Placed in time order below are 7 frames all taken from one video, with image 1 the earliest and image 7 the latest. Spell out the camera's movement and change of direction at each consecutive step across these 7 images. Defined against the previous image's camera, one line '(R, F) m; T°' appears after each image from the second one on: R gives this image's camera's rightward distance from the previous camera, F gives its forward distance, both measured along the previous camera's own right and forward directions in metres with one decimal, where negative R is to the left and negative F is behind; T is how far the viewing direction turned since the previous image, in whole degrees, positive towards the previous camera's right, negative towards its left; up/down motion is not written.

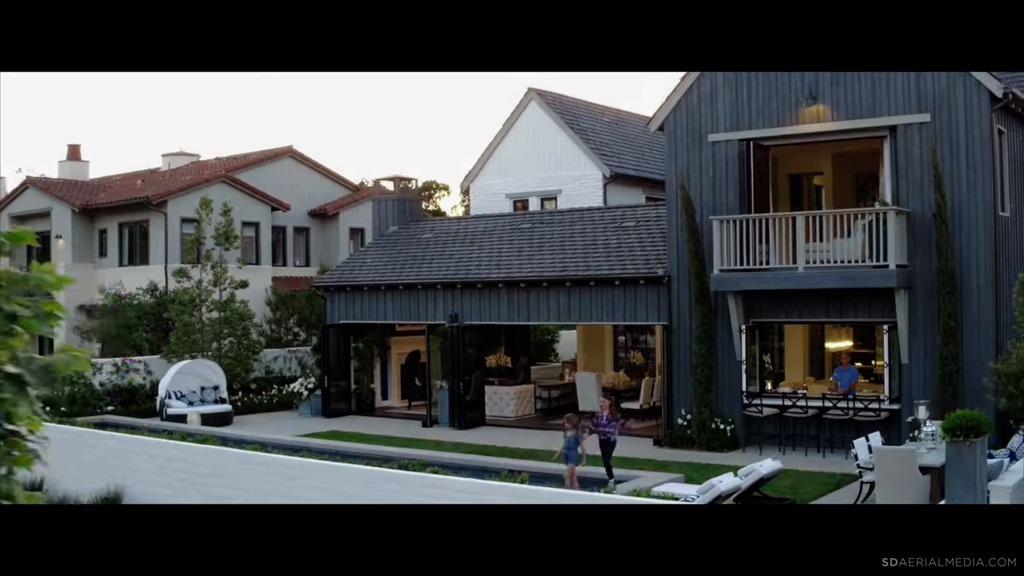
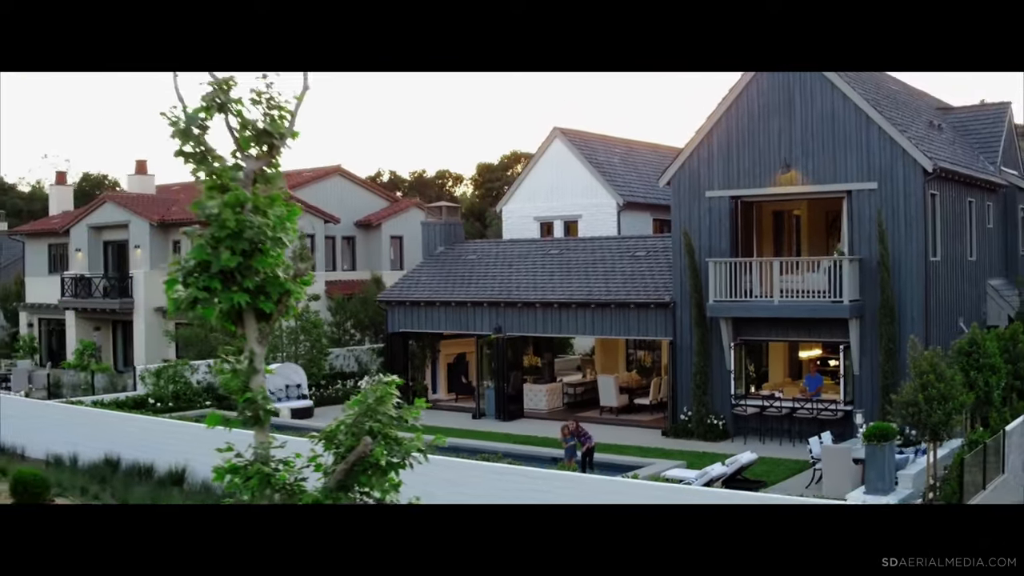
(-0.5, -2.9) m; 0°
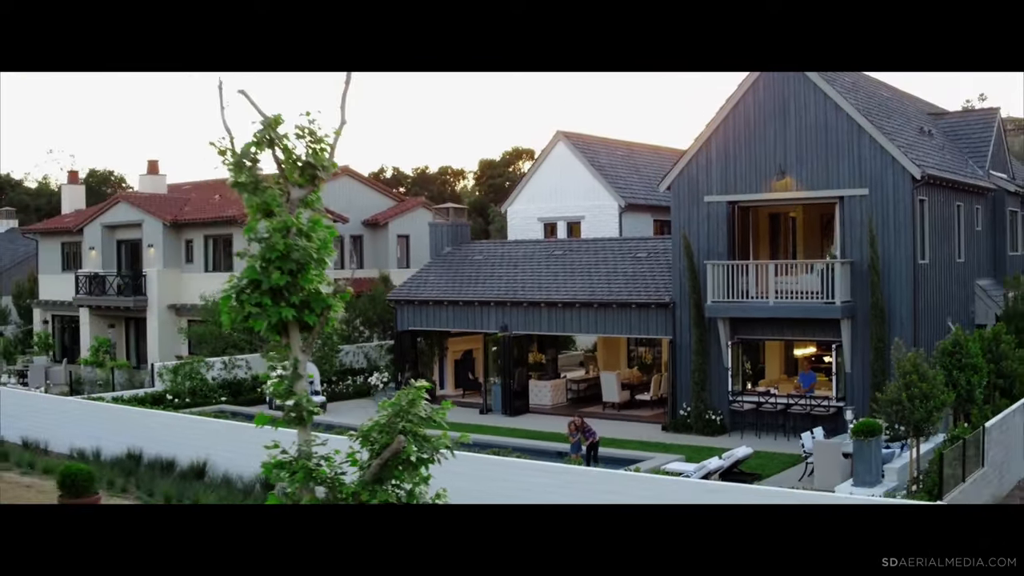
(-0.1, -0.6) m; 0°
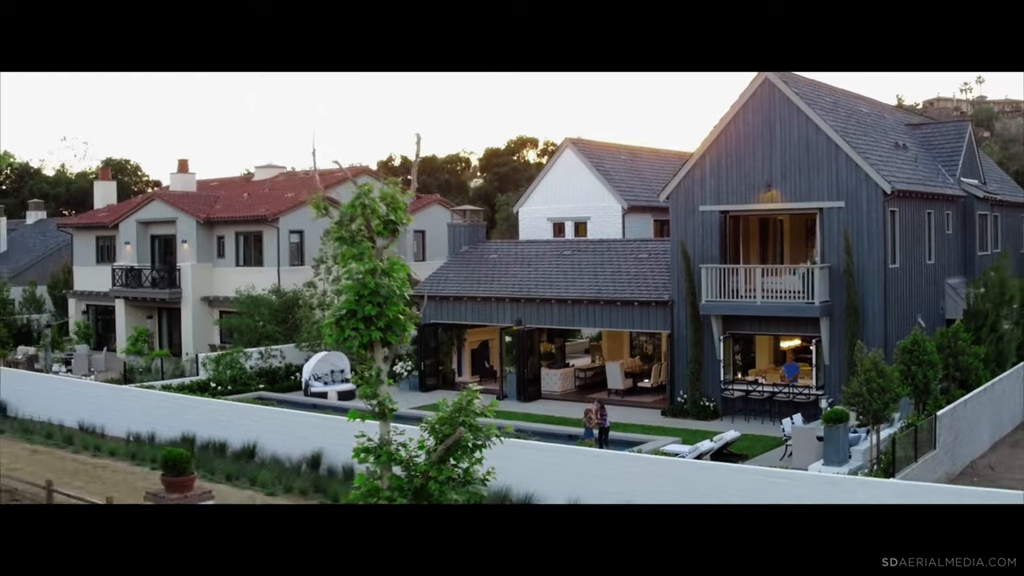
(-0.2, -1.7) m; 0°
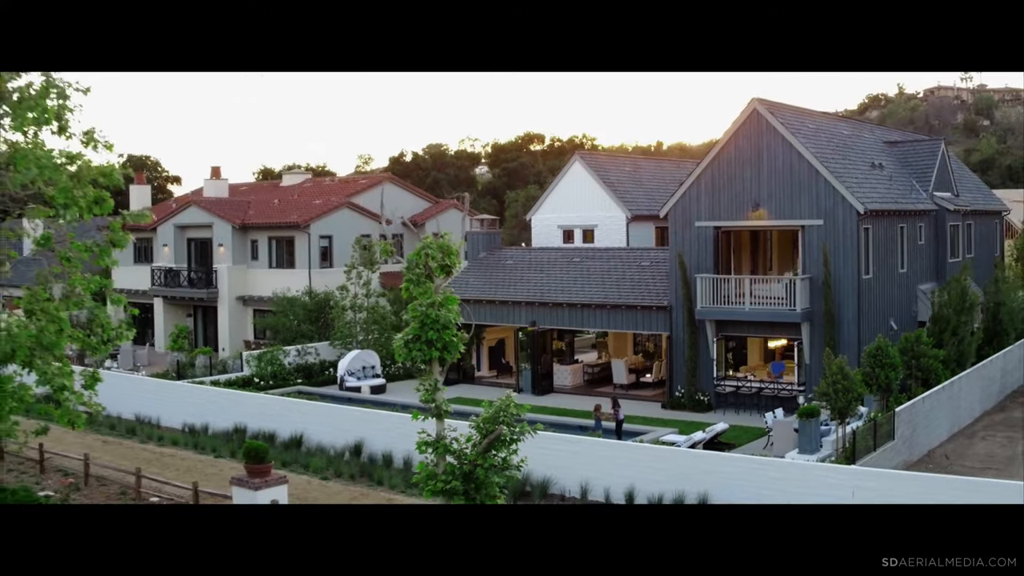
(-0.2, -2.0) m; 0°
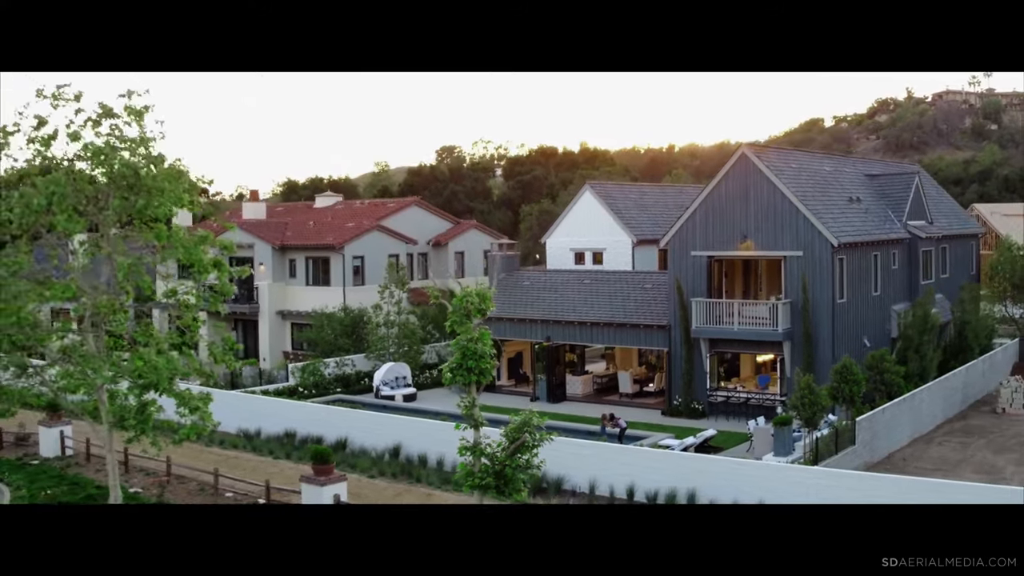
(-0.1, -2.5) m; -1°
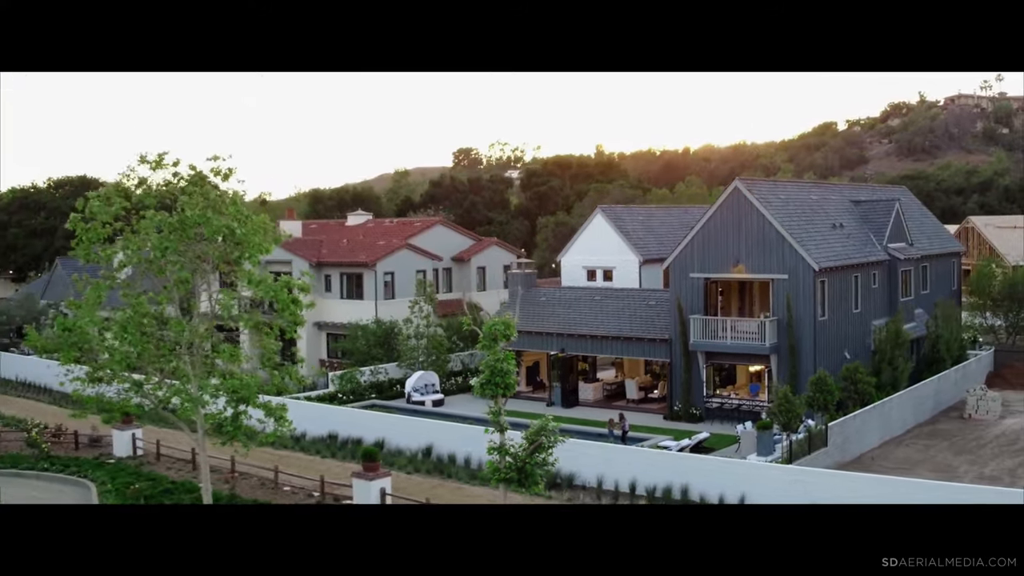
(0.0, -2.6) m; -1°
